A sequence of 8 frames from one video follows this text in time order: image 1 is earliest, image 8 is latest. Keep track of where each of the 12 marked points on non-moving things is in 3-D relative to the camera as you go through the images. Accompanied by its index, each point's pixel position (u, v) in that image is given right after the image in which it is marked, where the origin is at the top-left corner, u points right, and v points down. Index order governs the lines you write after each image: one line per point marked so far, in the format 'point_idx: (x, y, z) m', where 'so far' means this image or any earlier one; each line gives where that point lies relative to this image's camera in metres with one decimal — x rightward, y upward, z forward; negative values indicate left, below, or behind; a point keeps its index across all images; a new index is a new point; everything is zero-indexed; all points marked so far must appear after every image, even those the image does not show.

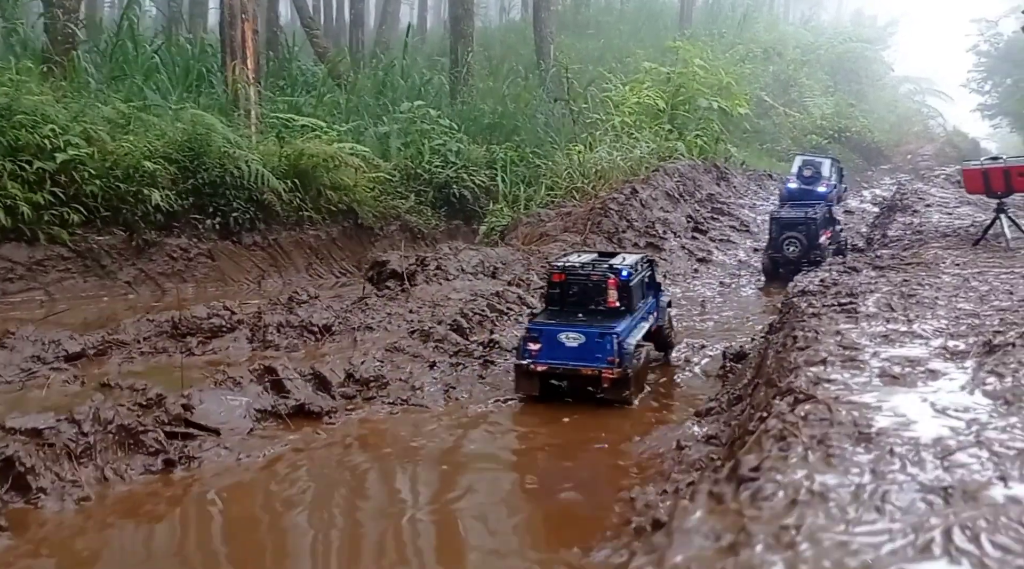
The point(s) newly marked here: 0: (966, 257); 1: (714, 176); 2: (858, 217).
0: (+4.6, +0.3, +7.6) m
1: (+4.4, +2.4, +16.7) m
2: (+6.7, +1.4, +14.7) m
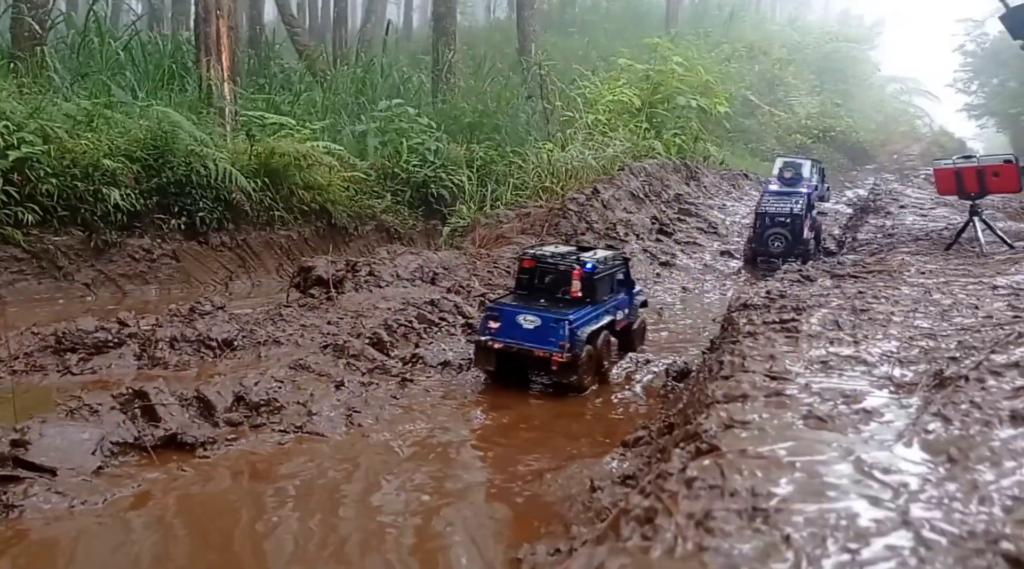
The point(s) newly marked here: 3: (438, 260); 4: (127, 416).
0: (+4.0, +0.2, +7.1) m
1: (+3.7, +2.3, +16.2) m
2: (+5.9, +1.3, +14.2) m
3: (-0.9, +0.3, +9.1) m
4: (-2.3, -0.8, +4.4) m
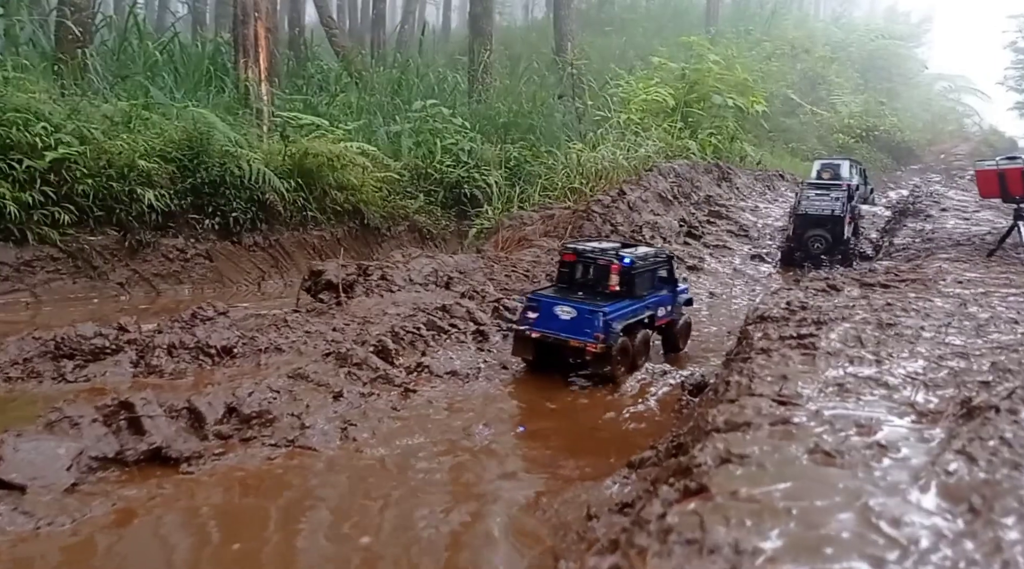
0: (+4.1, +0.1, +6.7) m
1: (+4.2, +2.2, +15.7) m
2: (+6.4, +1.2, +13.6) m
3: (-0.7, +0.2, +8.9) m
4: (-2.3, -0.8, +4.3) m
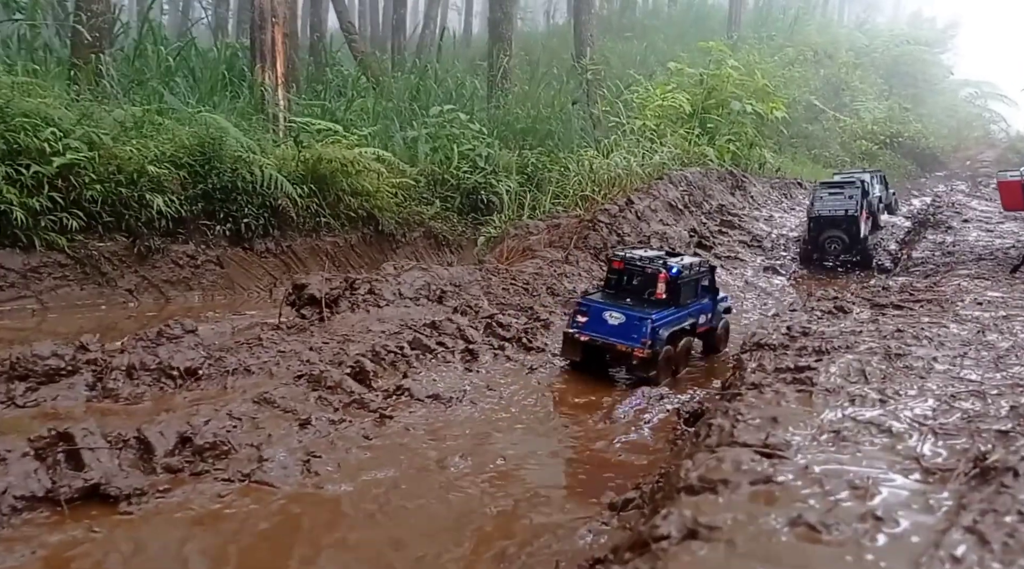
0: (+4.0, -0.1, +6.2) m
1: (+4.4, +2.0, +15.3) m
2: (+6.5, +1.0, +13.1) m
3: (-0.7, +0.1, +8.6) m
4: (-2.4, -0.9, +4.0) m
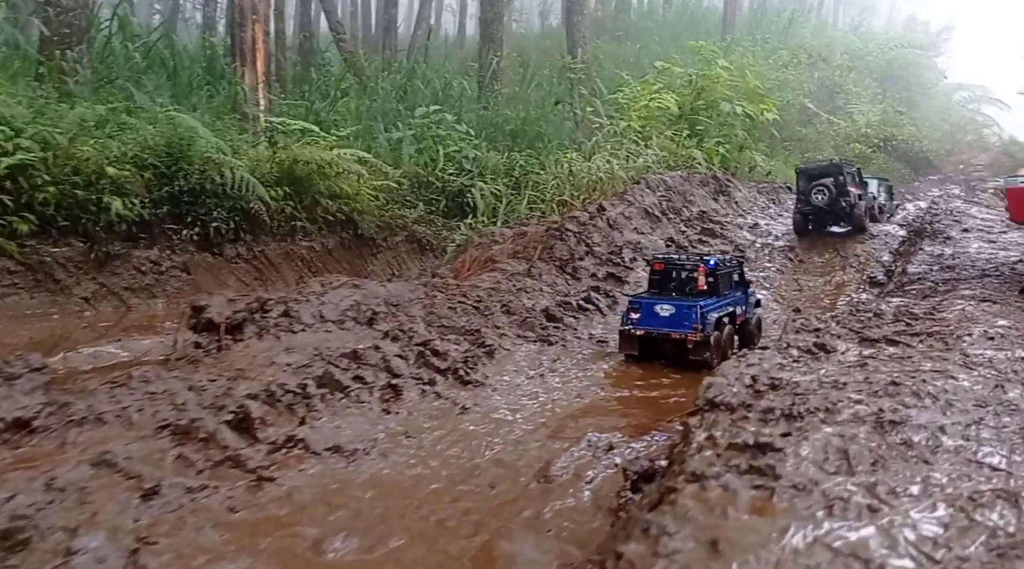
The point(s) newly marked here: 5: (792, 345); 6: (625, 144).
0: (+3.5, -0.2, +5.2) m
1: (+3.8, +1.8, +14.3) m
2: (+5.9, +0.8, +12.1) m
3: (-1.3, -0.1, +7.6) m
4: (-3.0, -1.1, +3.0) m
5: (+1.7, -0.4, +4.5) m
6: (+2.0, +2.6, +14.0) m
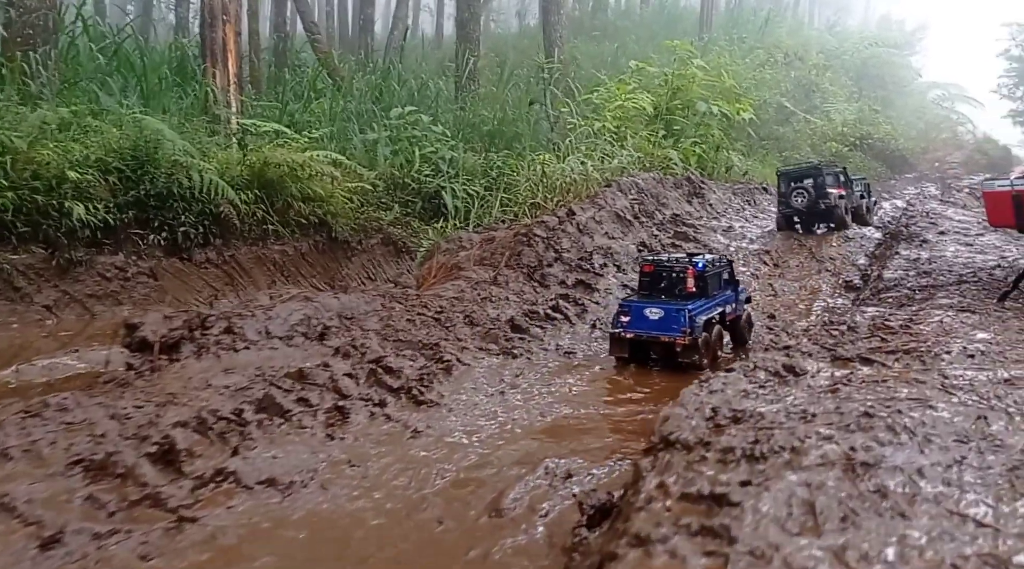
0: (+3.2, -0.3, +5.0) m
1: (+3.2, +1.7, +14.0) m
2: (+5.4, +0.7, +11.9) m
3: (-1.6, -0.2, +7.2) m
4: (-3.2, -1.2, +2.6) m
5: (+1.4, -0.5, +4.2) m
6: (+1.5, +2.5, +13.7) m
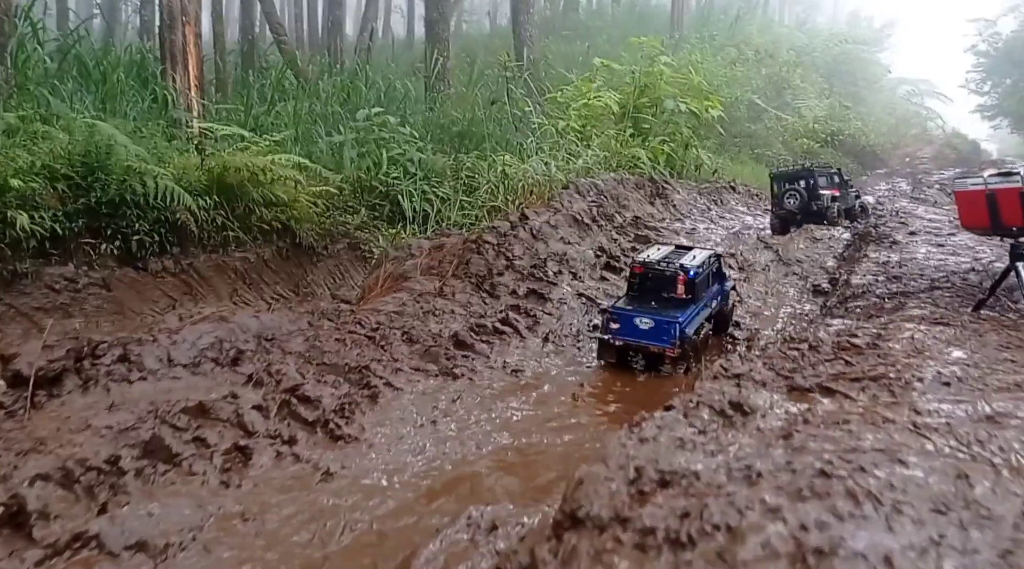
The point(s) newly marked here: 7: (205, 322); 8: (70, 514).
0: (+2.7, -0.4, +4.4) m
1: (+2.5, +1.6, +13.5) m
2: (+4.7, +0.7, +11.5) m
3: (-2.2, -0.4, +6.5) m
4: (-3.6, -1.4, +1.9) m
5: (+0.9, -0.6, +3.6) m
6: (+0.7, +2.4, +13.1) m
7: (-2.5, -0.3, +6.3) m
8: (-2.3, -1.1, +3.9) m
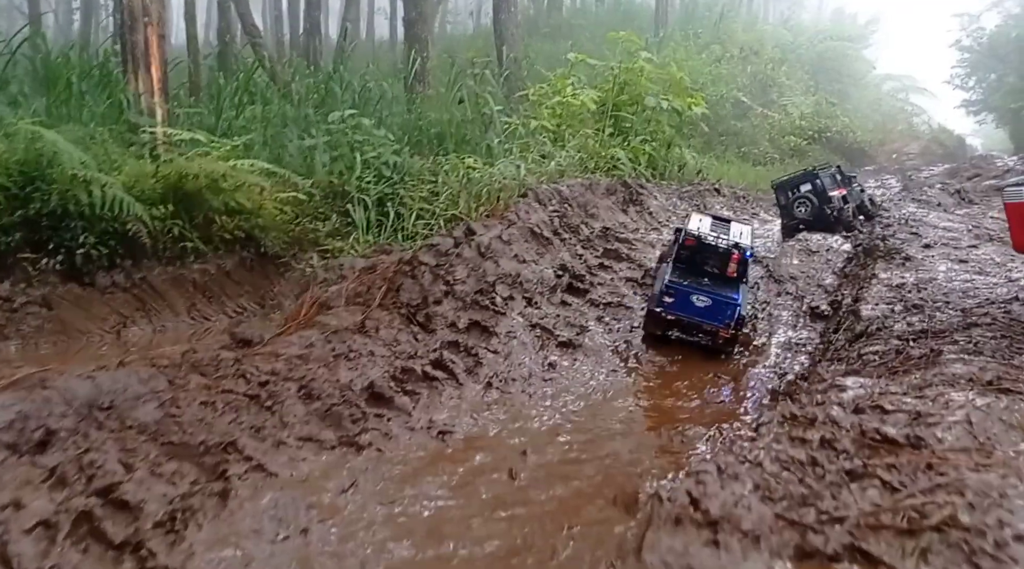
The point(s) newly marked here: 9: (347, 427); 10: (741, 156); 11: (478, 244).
0: (+2.2, -0.6, +2.9) m
1: (+1.8, +1.4, +12.0) m
2: (+4.1, +0.5, +10.0) m
3: (-2.7, -0.7, +4.9) m
4: (-4.1, -1.8, +0.3) m
5: (+0.4, -0.8, +2.1) m
6: (0.0, +2.1, +11.6) m
7: (-3.1, -0.7, +4.7) m
8: (-2.8, -1.5, +2.3) m
9: (-1.2, -1.0, +5.6) m
10: (+5.5, +3.1, +18.8) m
11: (-0.4, +0.4, +8.6) m
